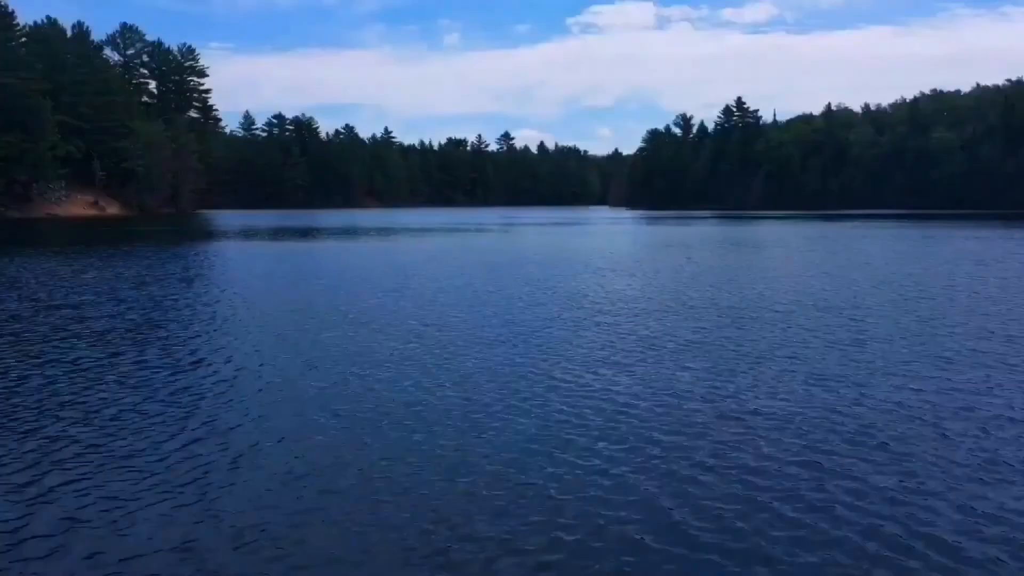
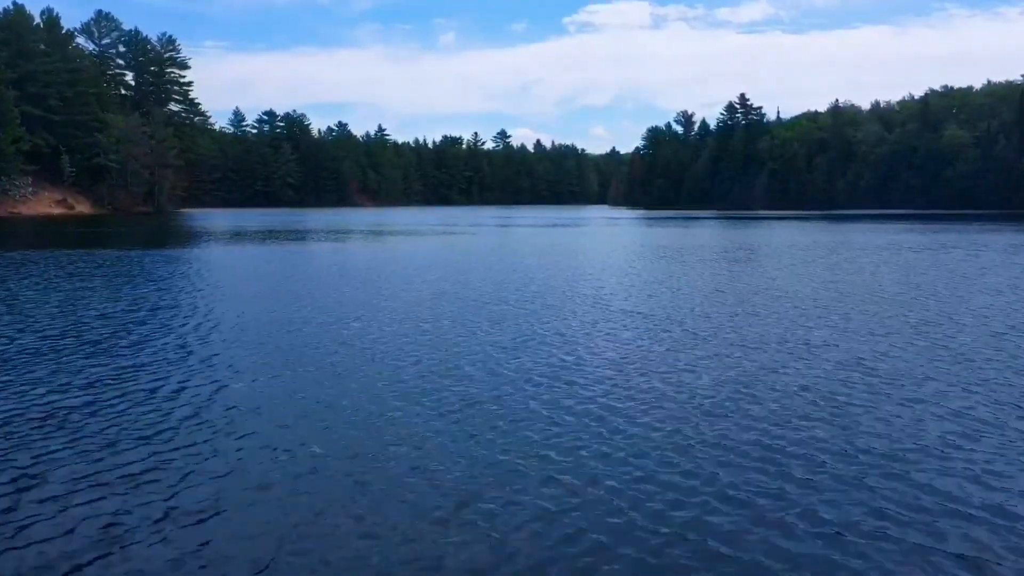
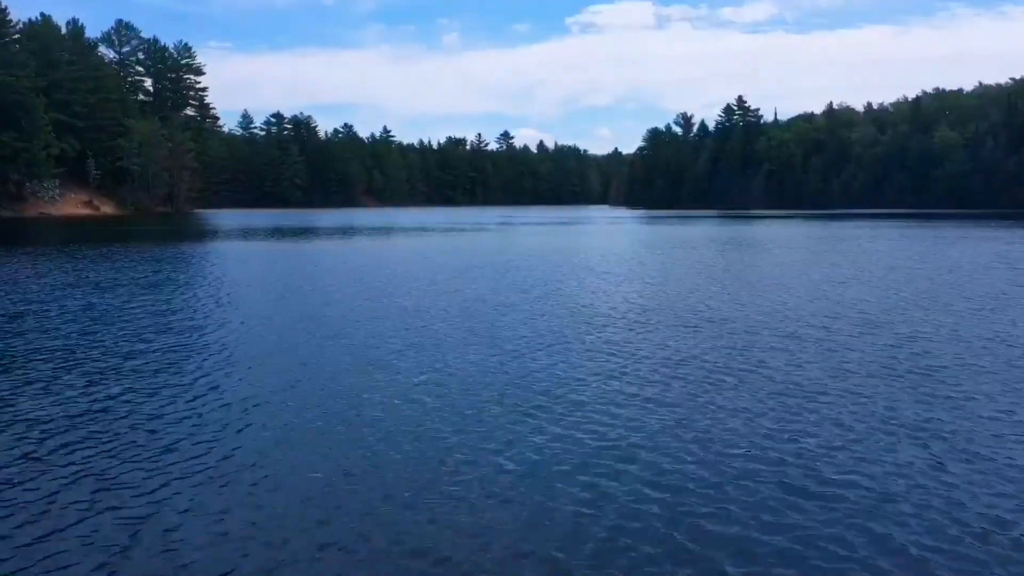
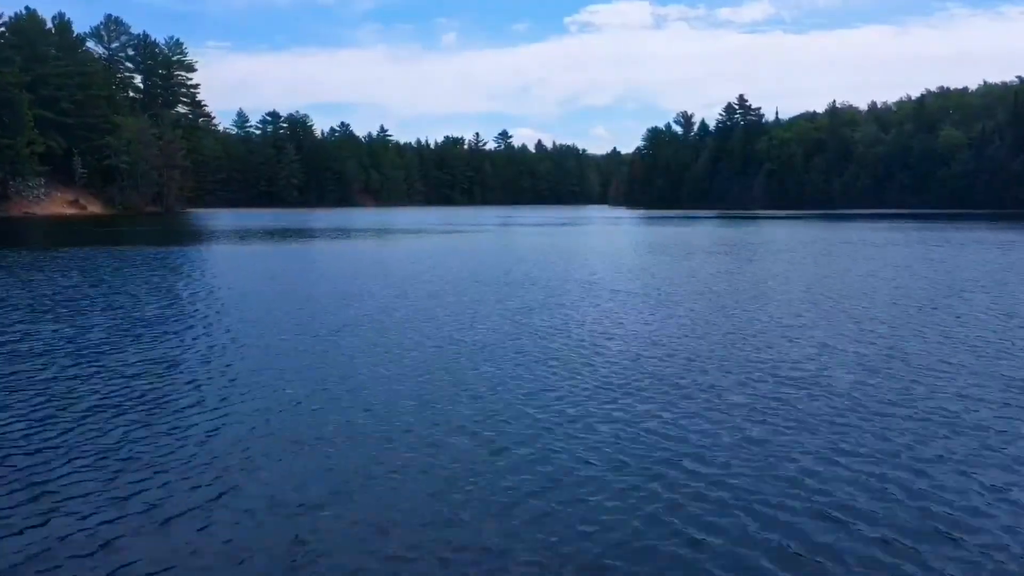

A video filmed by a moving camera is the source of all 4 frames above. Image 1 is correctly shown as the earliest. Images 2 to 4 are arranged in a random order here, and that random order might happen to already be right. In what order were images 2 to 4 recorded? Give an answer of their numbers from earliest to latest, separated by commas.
3, 4, 2
